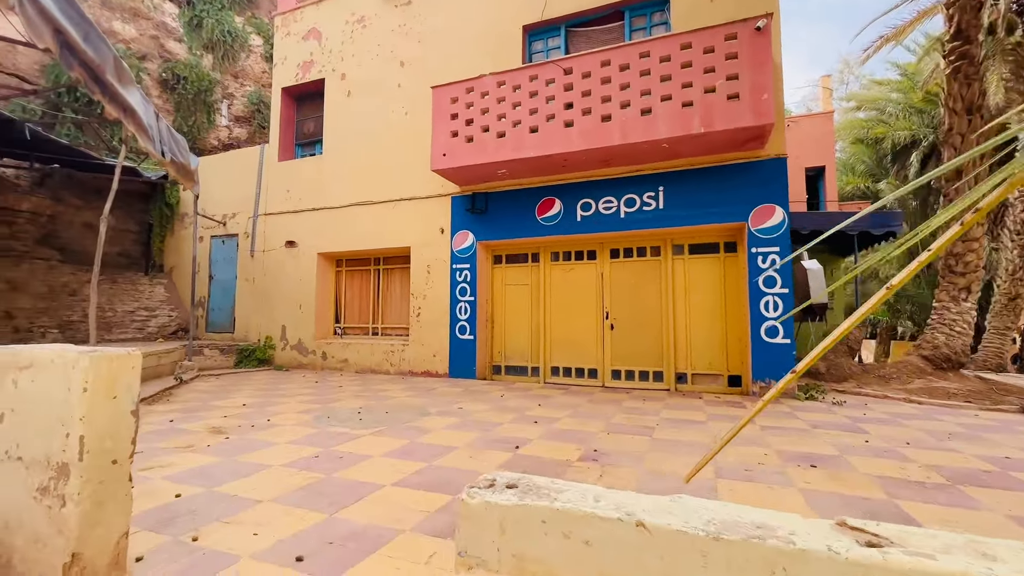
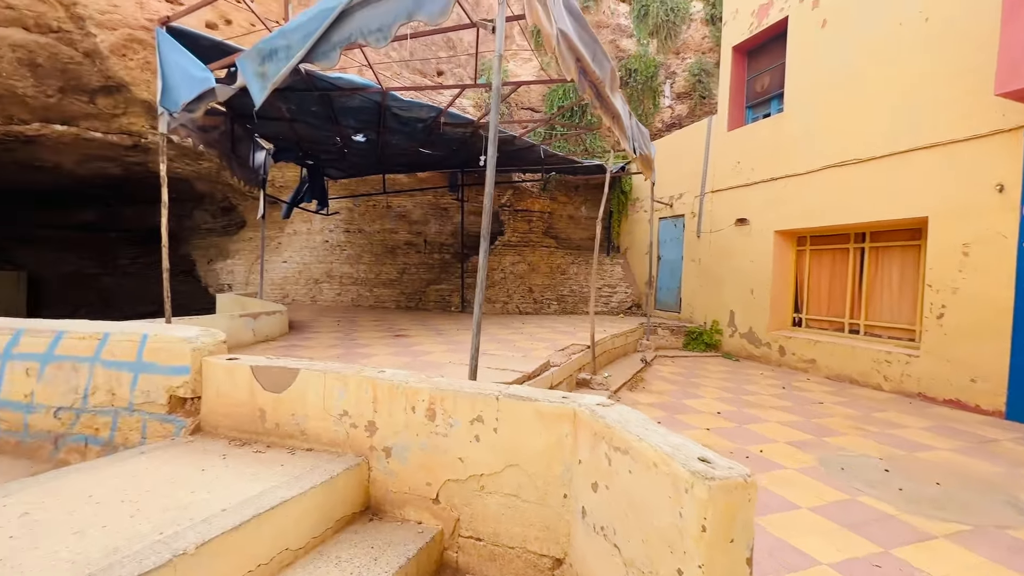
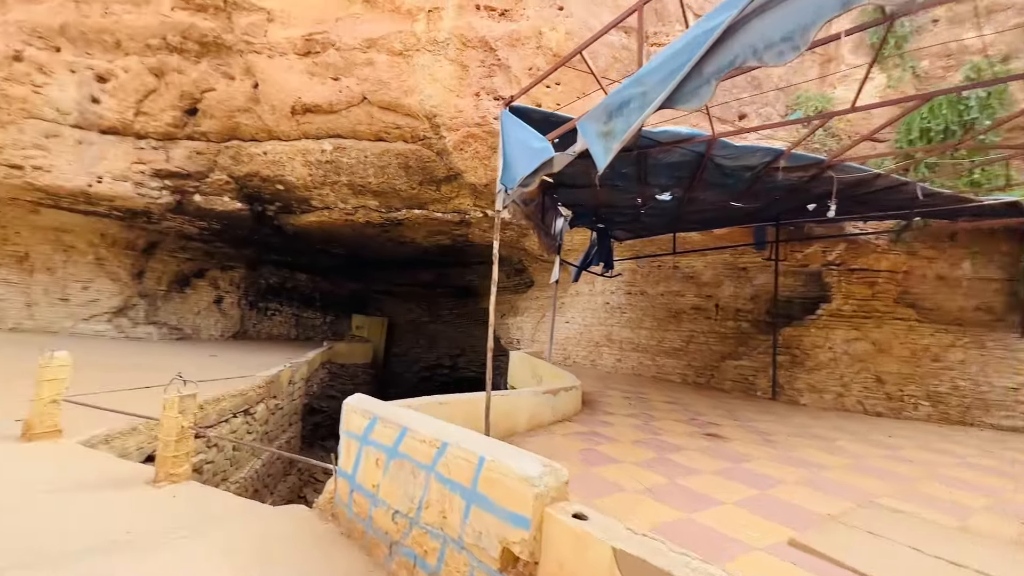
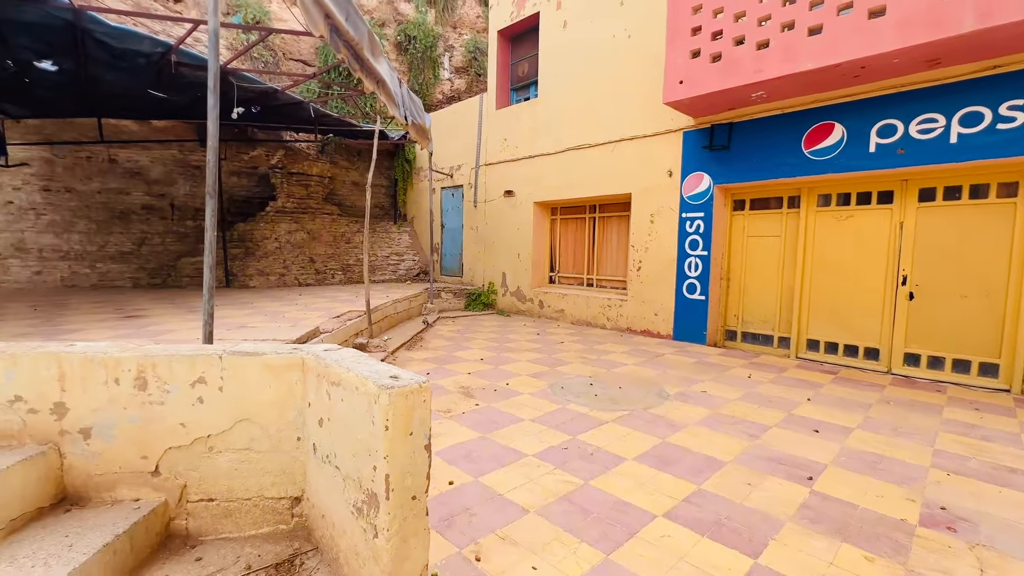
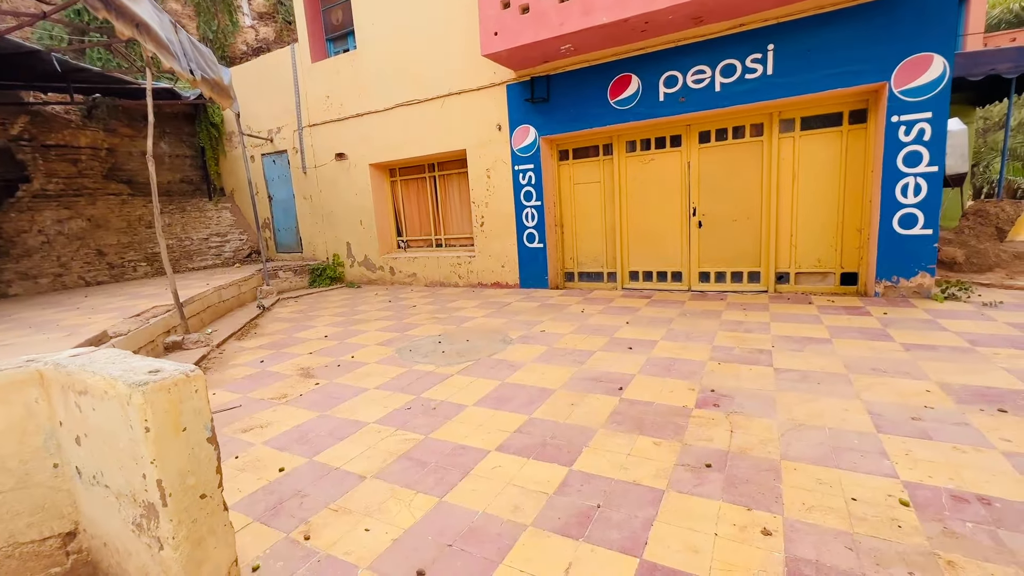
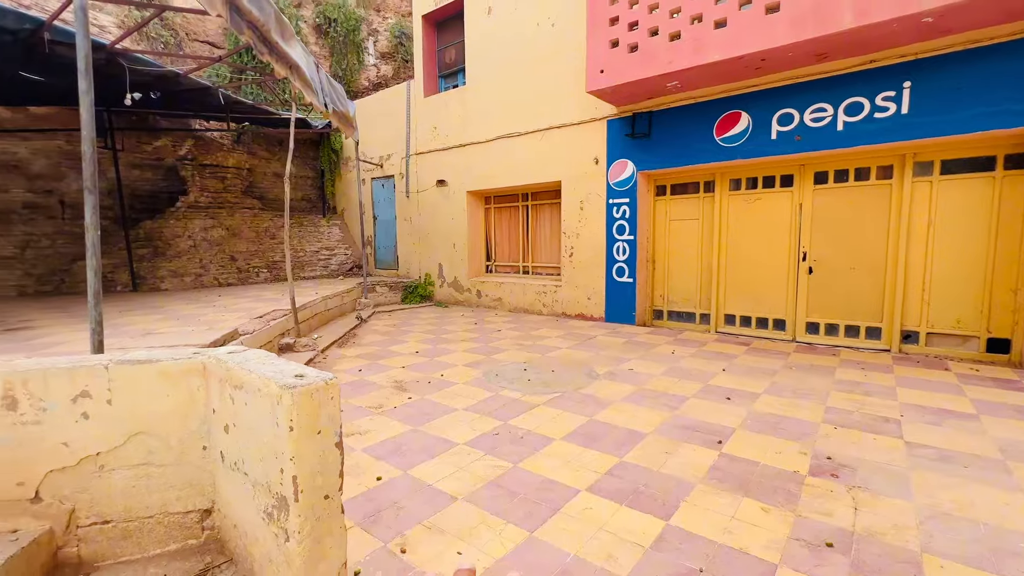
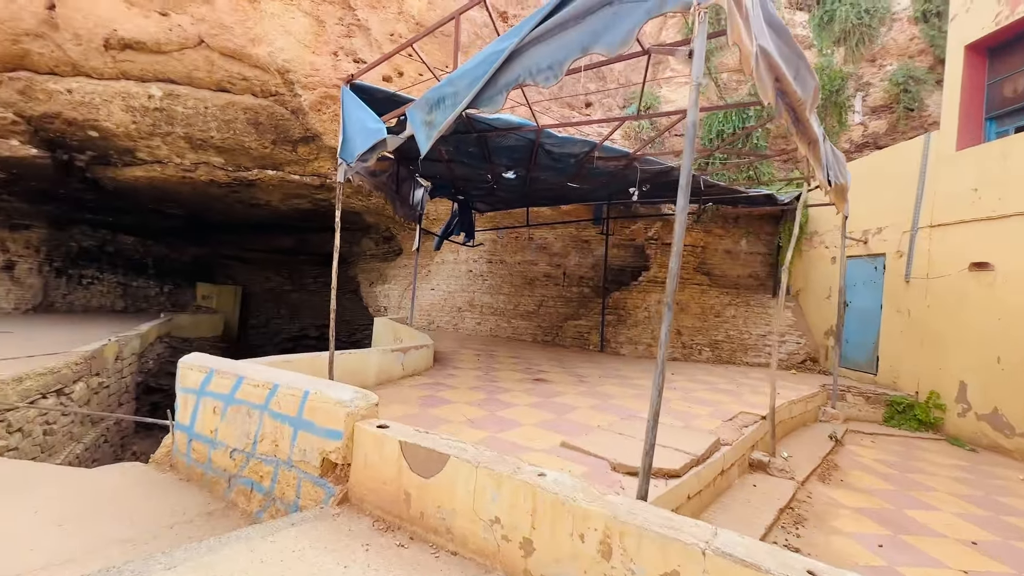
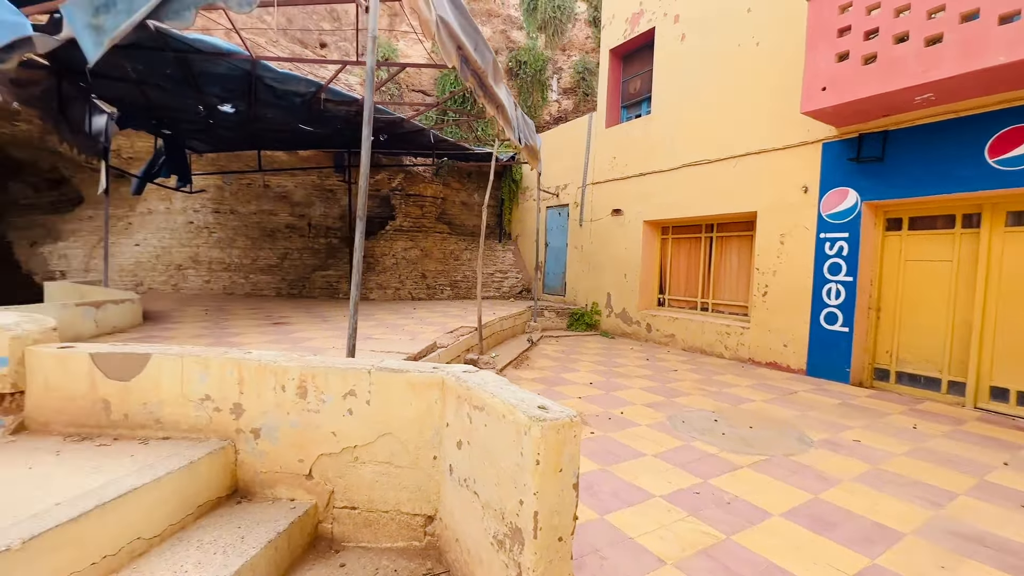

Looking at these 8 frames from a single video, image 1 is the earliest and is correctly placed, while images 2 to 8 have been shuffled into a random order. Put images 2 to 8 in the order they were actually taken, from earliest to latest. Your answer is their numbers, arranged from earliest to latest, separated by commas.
5, 6, 4, 8, 2, 7, 3
